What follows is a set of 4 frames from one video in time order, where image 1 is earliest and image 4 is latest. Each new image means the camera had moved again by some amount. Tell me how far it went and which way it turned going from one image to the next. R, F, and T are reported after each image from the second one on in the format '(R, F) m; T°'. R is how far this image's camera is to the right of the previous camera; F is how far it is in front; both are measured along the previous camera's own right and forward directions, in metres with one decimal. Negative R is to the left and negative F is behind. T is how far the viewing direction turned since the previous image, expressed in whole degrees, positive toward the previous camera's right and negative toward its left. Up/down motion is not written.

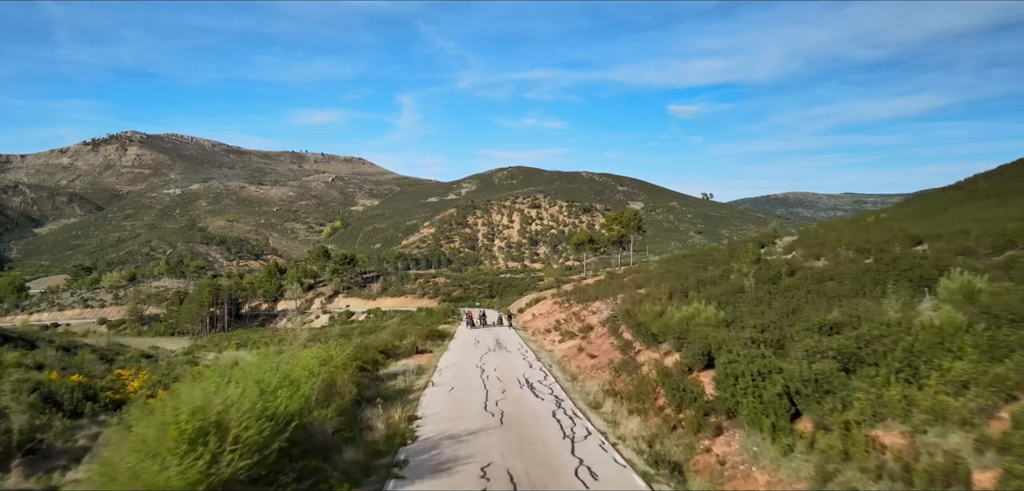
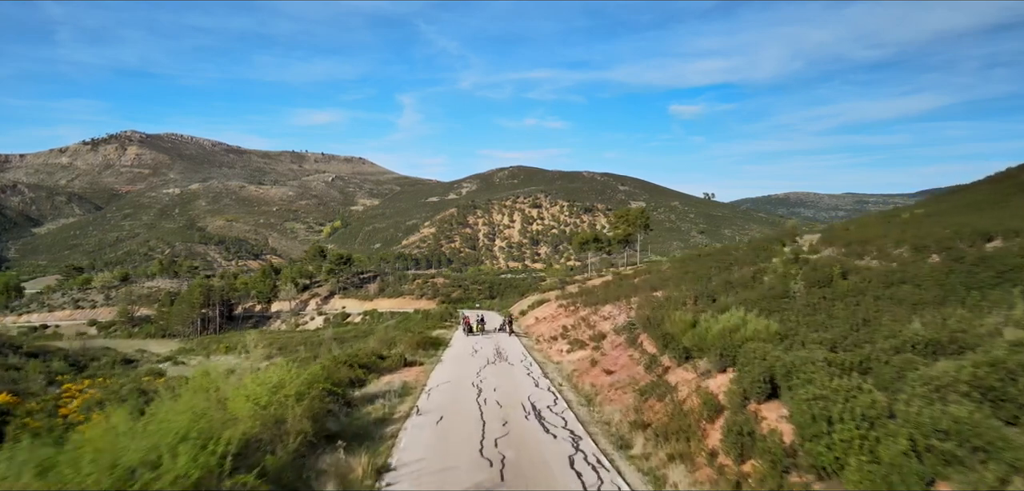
(0.0, +2.3) m; 0°
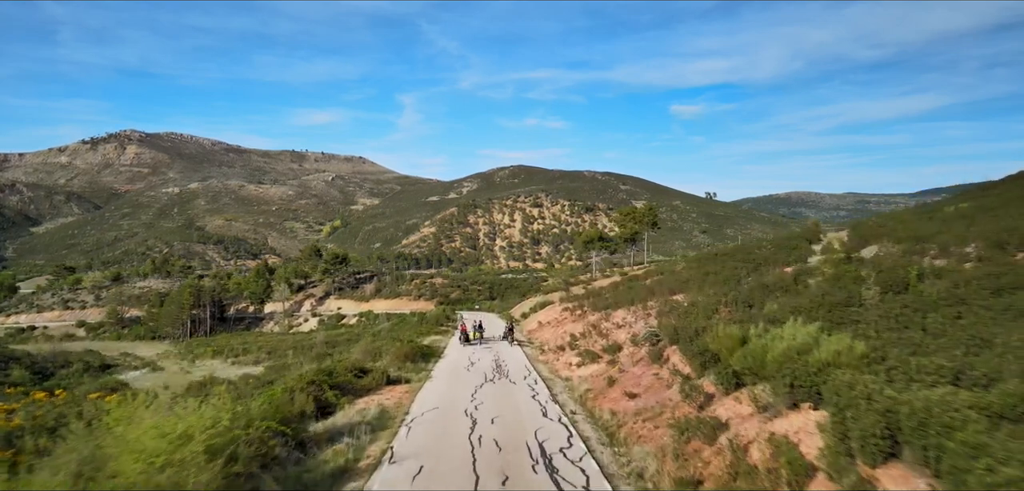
(0.0, +2.3) m; 0°
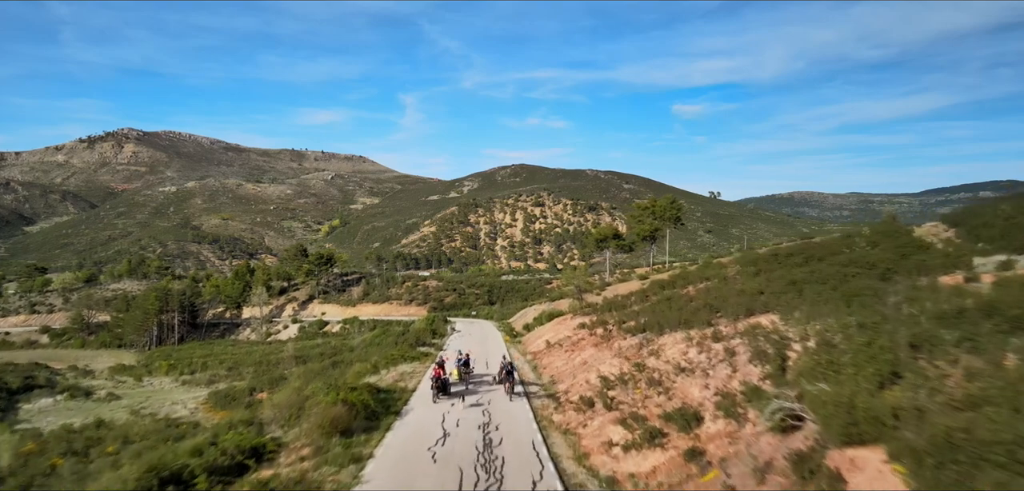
(0.0, +6.5) m; 0°
